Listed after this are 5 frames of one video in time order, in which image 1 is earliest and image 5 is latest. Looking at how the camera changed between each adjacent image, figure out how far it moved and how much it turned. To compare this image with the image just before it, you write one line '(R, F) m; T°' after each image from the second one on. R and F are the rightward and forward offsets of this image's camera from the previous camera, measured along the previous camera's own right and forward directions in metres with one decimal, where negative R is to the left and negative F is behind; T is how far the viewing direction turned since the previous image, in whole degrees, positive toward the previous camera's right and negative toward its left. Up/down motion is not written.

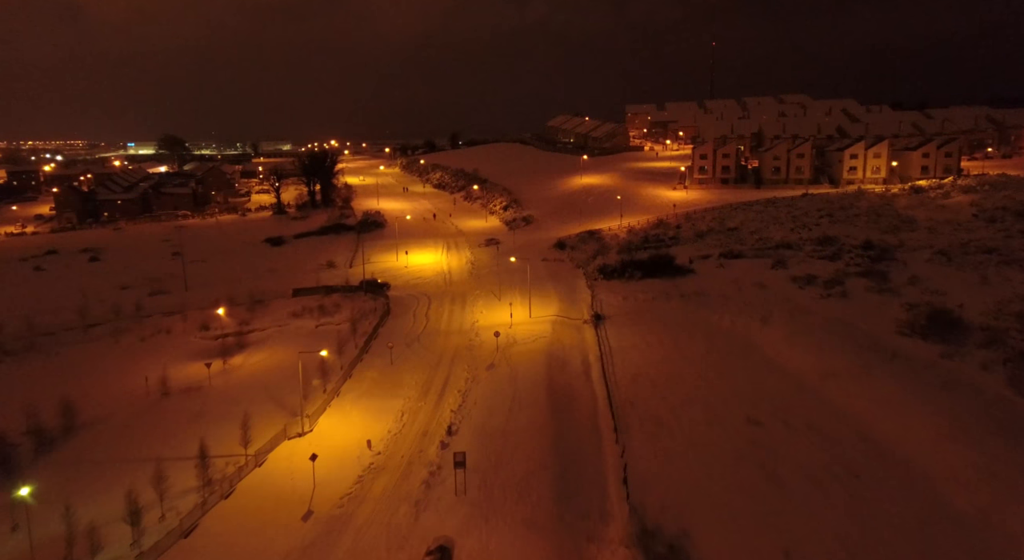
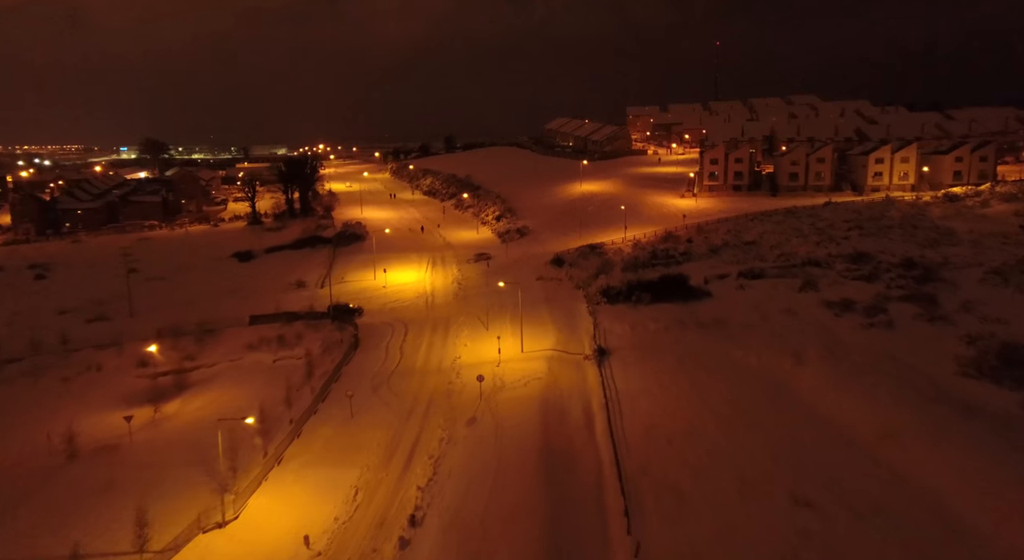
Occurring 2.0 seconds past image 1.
(+0.2, +2.6) m; 0°
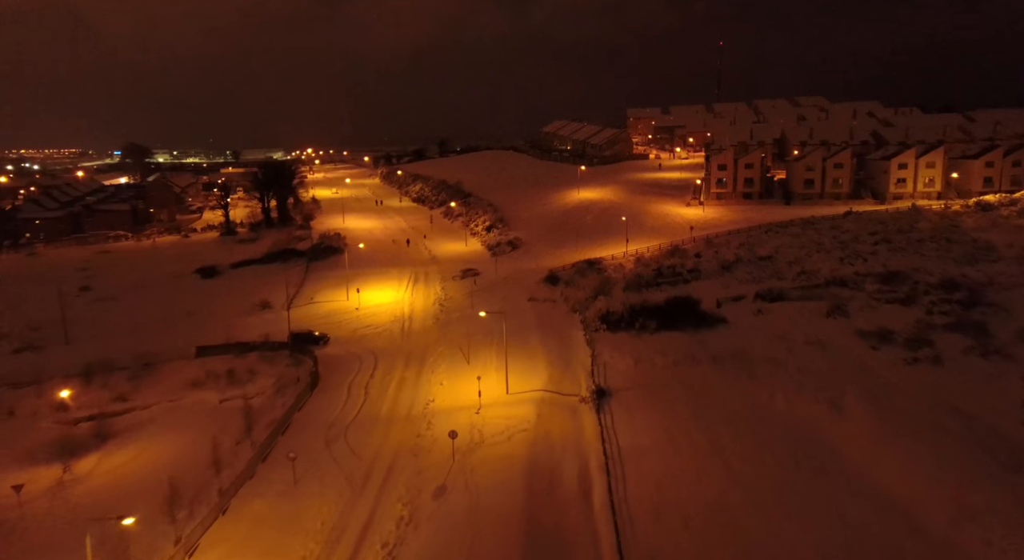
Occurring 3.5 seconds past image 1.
(+0.3, +2.2) m; 0°
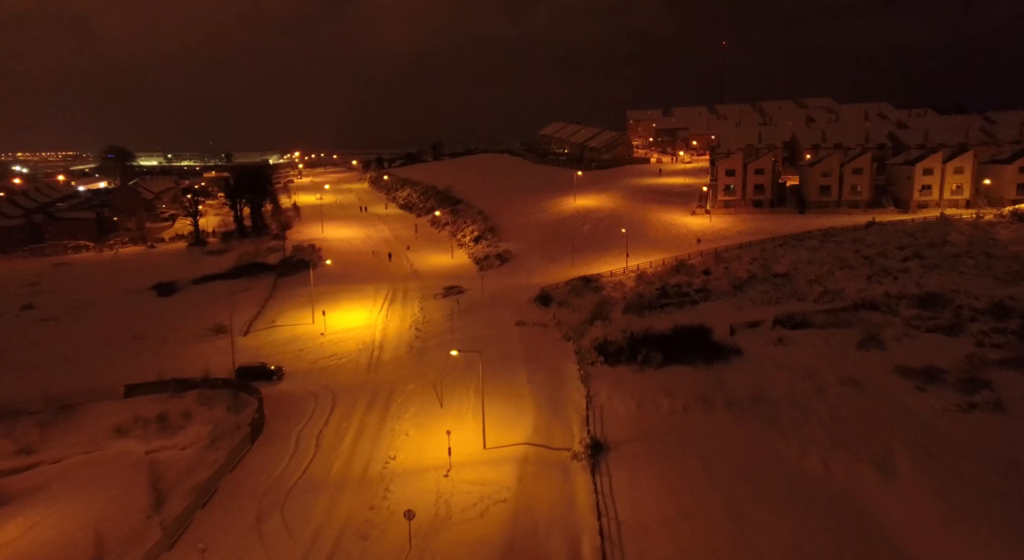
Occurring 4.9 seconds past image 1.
(+0.4, +2.1) m; 0°
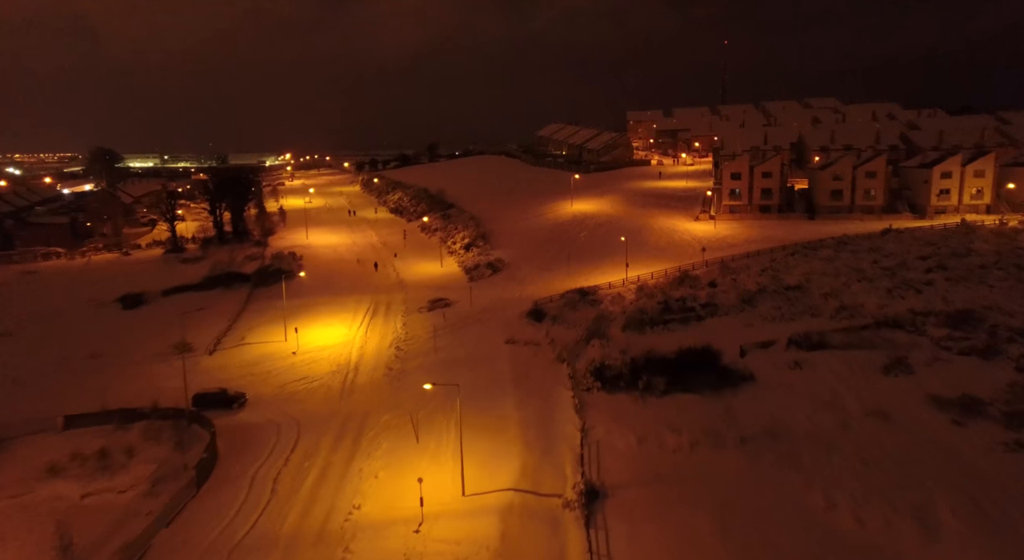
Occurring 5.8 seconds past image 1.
(+0.2, +1.4) m; 0°
